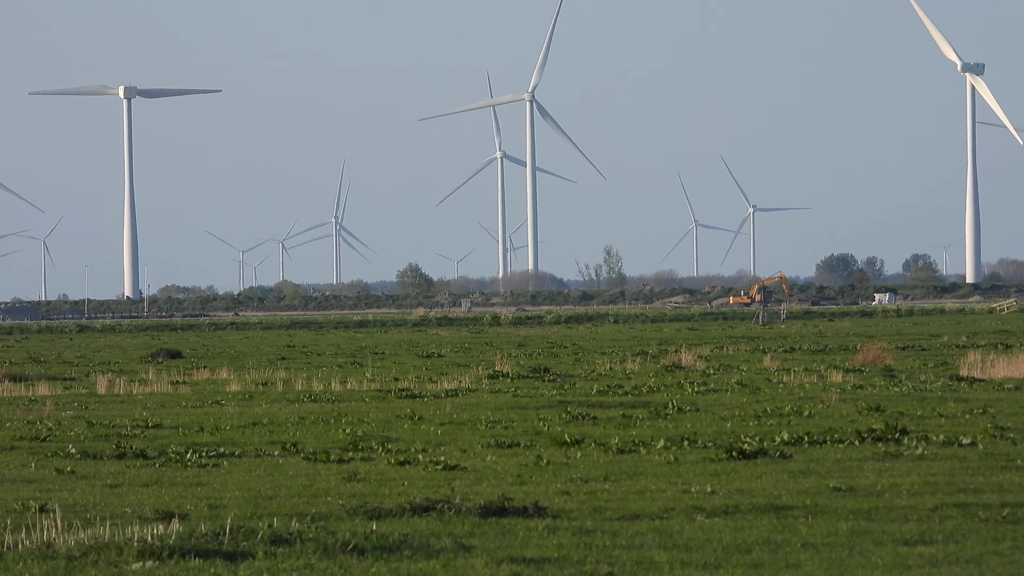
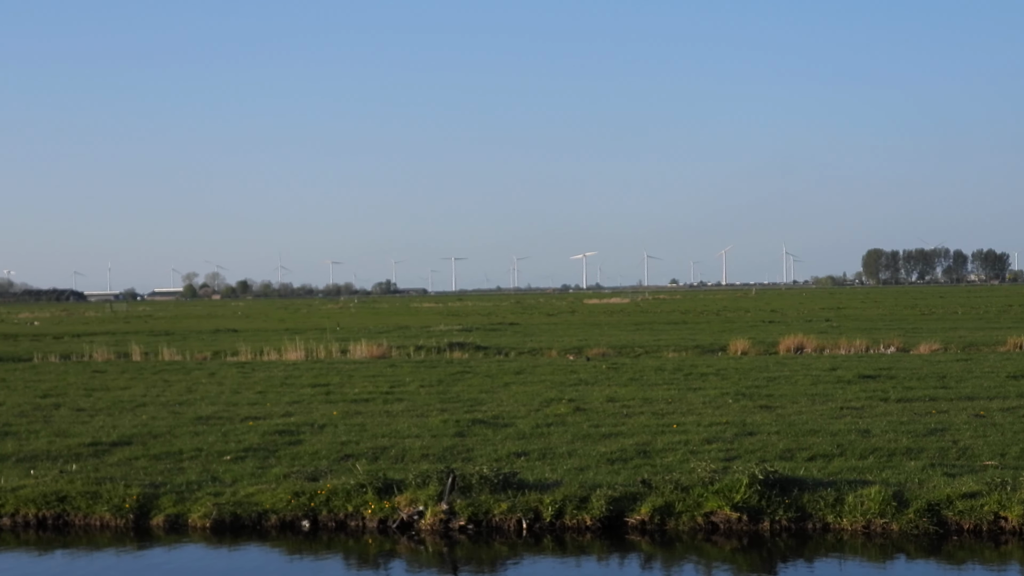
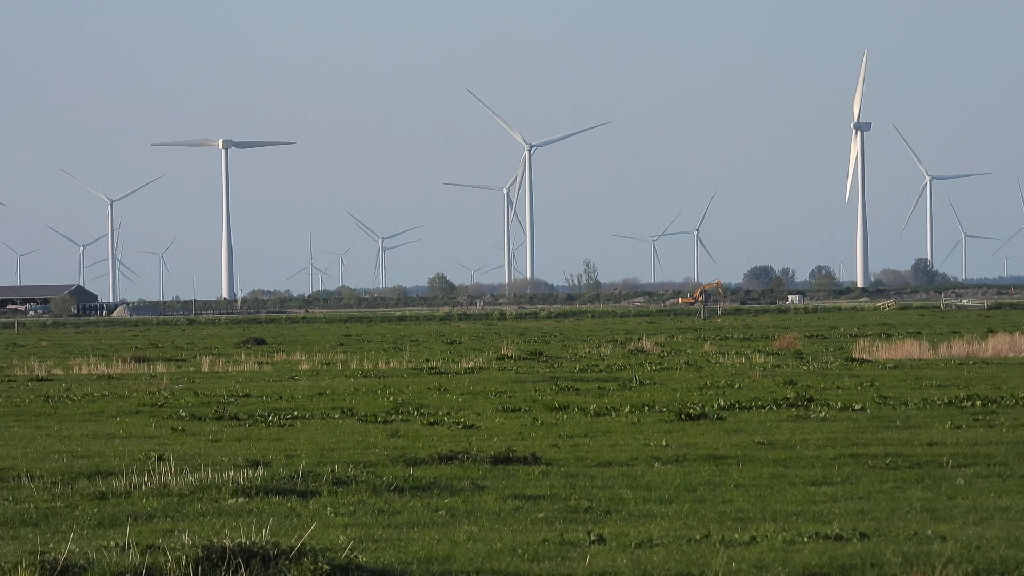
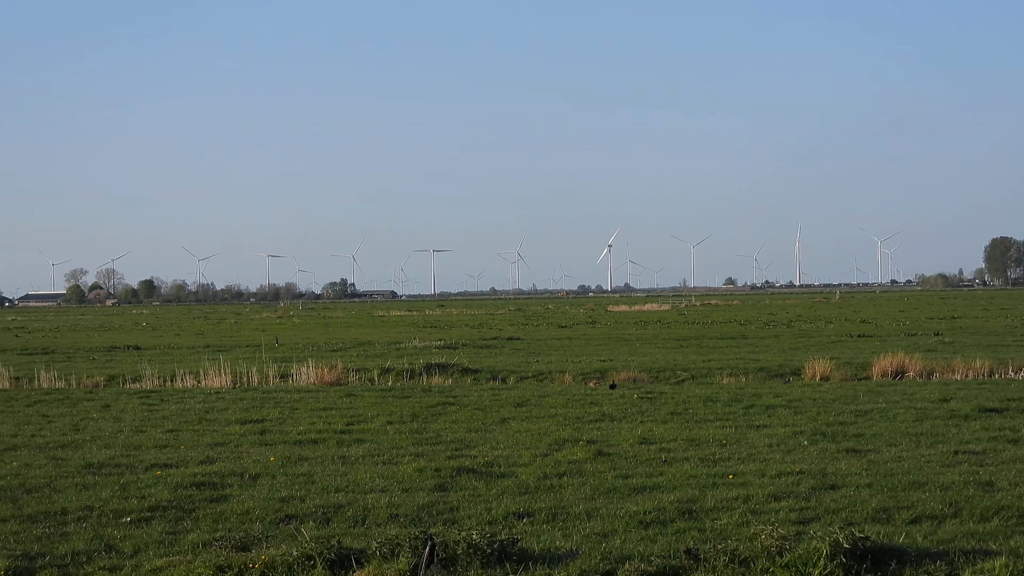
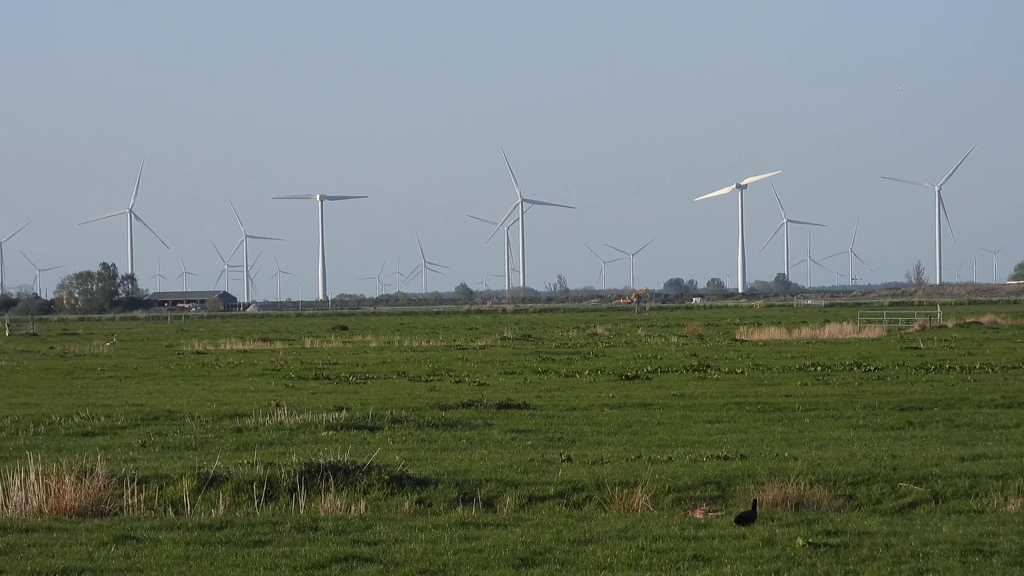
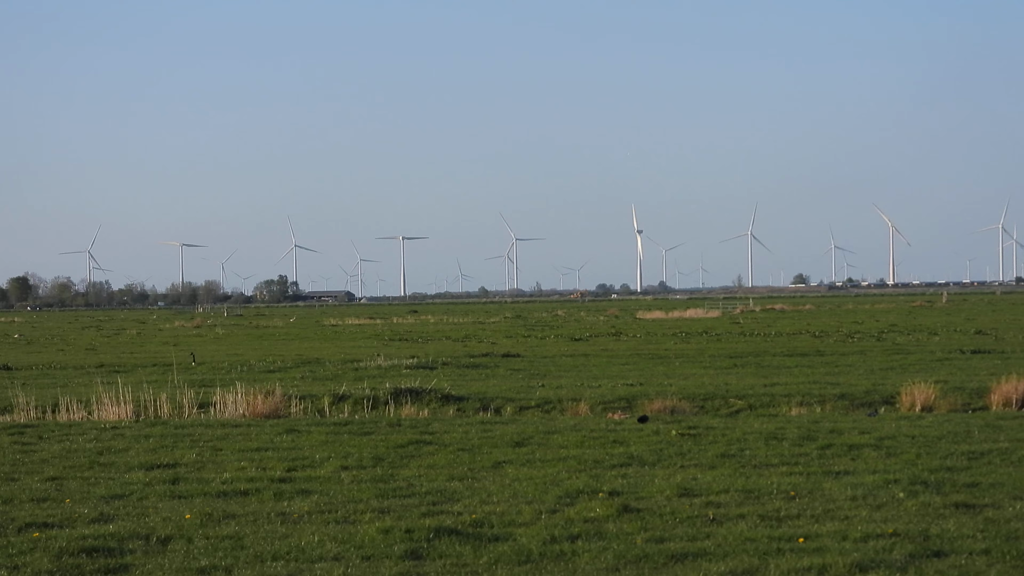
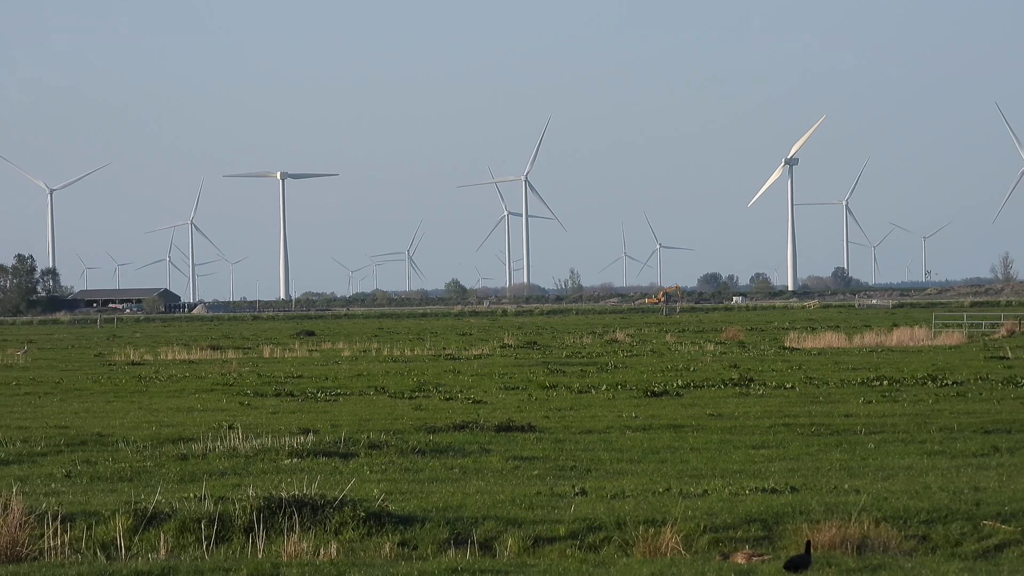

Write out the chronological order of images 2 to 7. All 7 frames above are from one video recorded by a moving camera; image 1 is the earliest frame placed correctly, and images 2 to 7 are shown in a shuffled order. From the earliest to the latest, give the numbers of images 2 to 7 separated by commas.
3, 7, 5, 6, 4, 2
